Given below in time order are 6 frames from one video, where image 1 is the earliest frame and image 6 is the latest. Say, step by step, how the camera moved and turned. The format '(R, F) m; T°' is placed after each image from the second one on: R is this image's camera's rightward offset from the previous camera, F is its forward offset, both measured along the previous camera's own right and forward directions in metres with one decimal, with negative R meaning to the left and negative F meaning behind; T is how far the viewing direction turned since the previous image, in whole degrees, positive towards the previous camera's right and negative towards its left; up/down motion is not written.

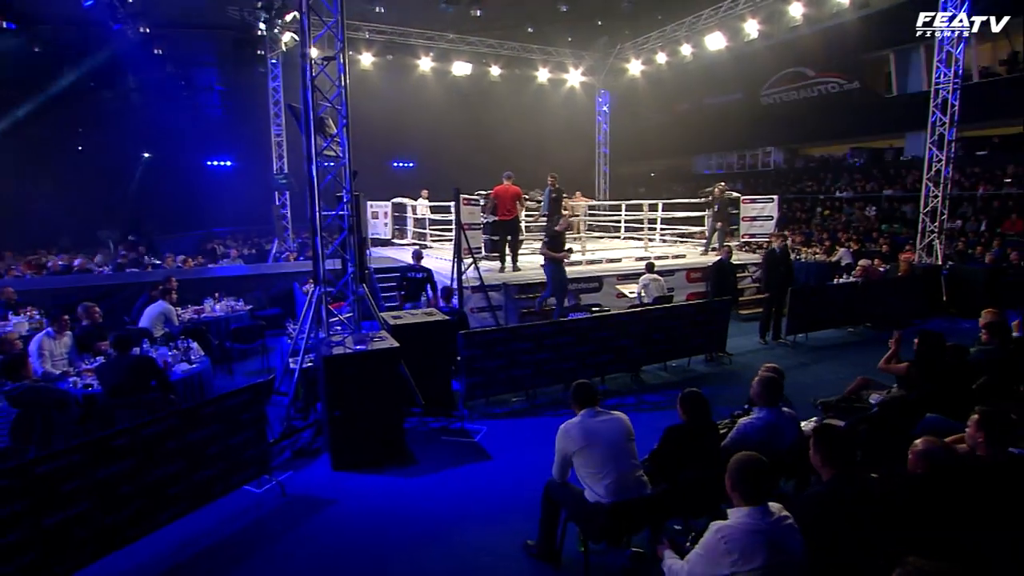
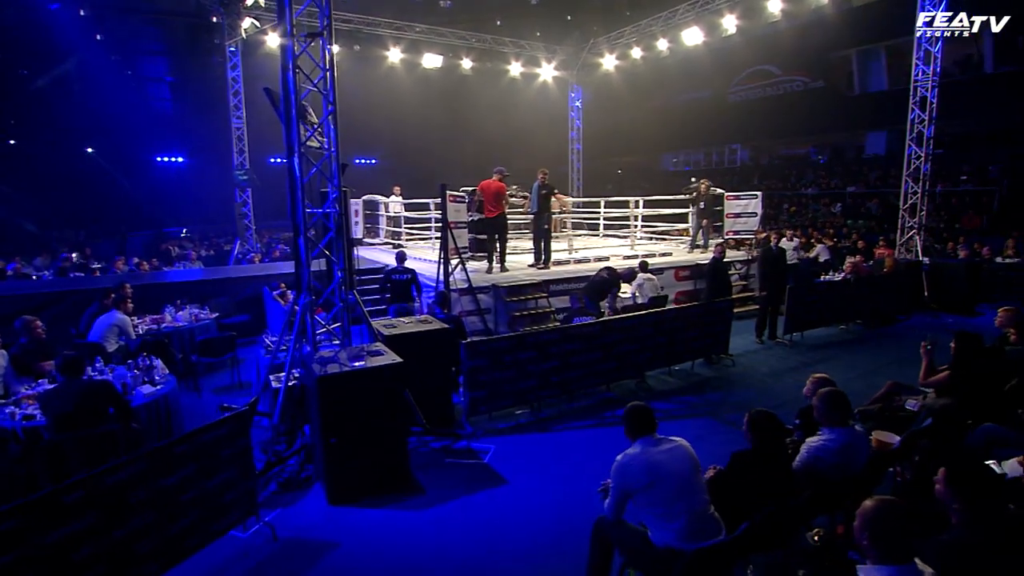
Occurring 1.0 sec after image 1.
(-0.5, +0.6) m; +4°
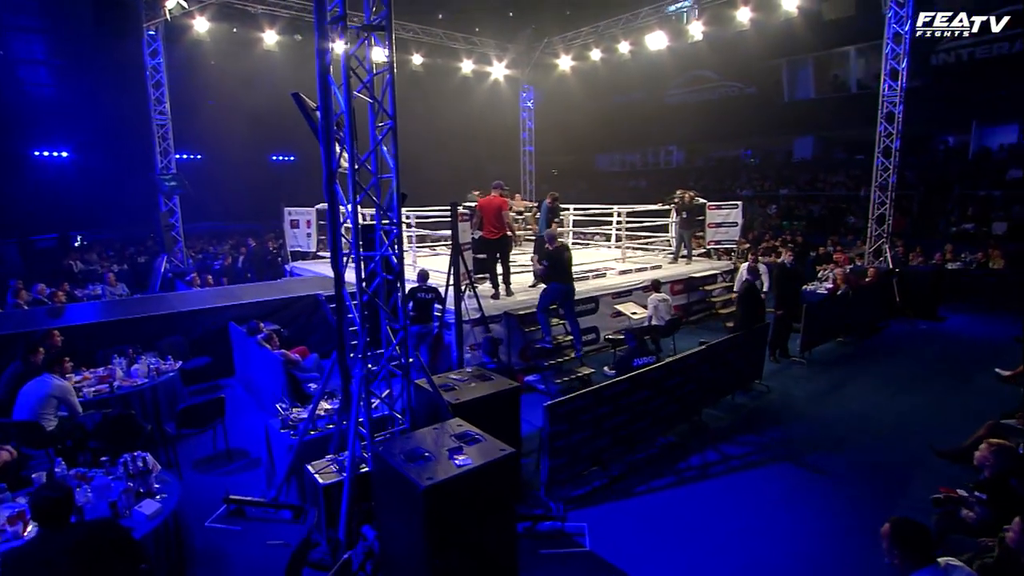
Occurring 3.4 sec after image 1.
(-1.6, +1.1) m; +9°
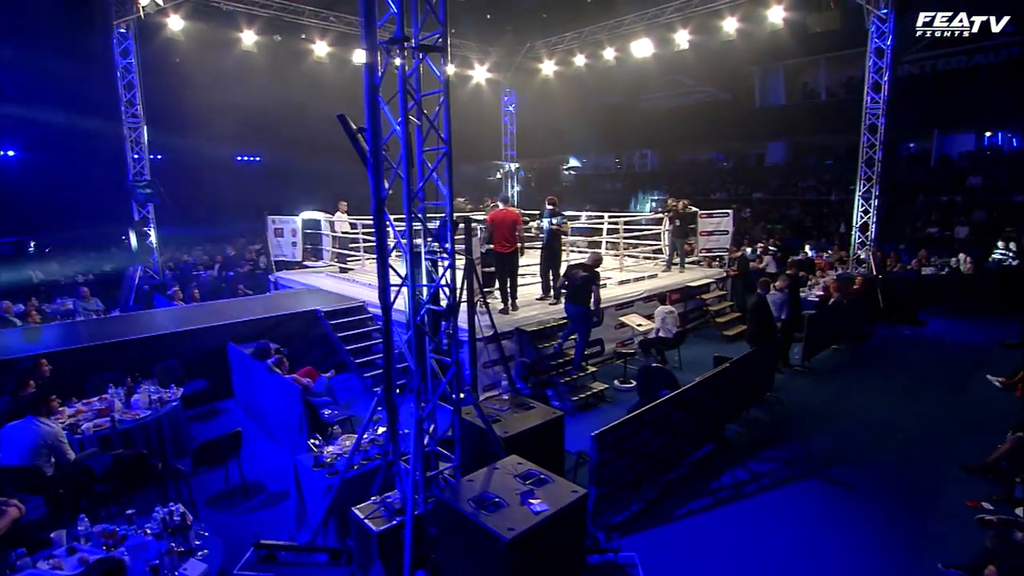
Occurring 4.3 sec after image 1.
(-0.7, +0.2) m; +4°
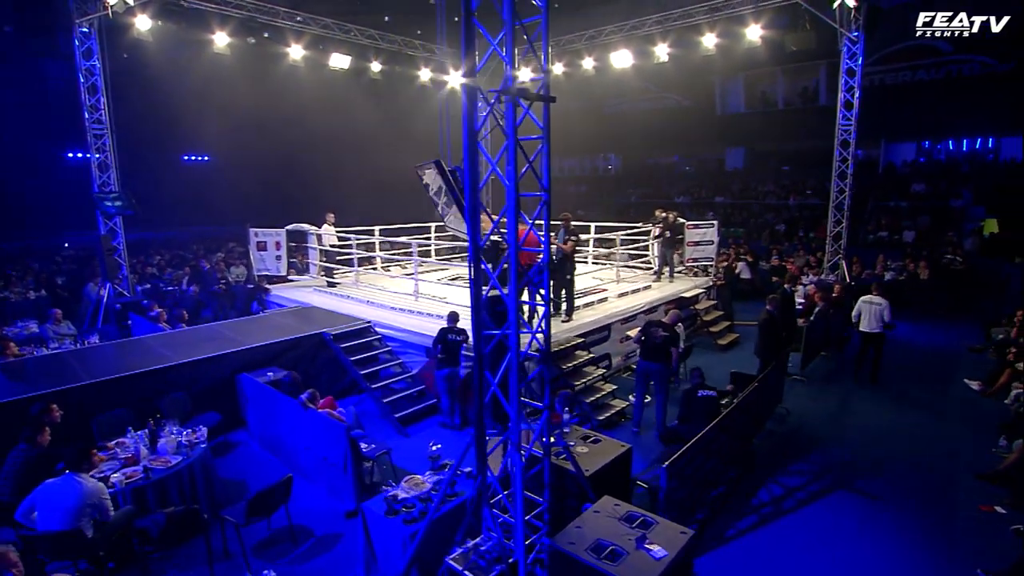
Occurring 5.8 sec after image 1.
(-1.1, +0.1) m; +5°
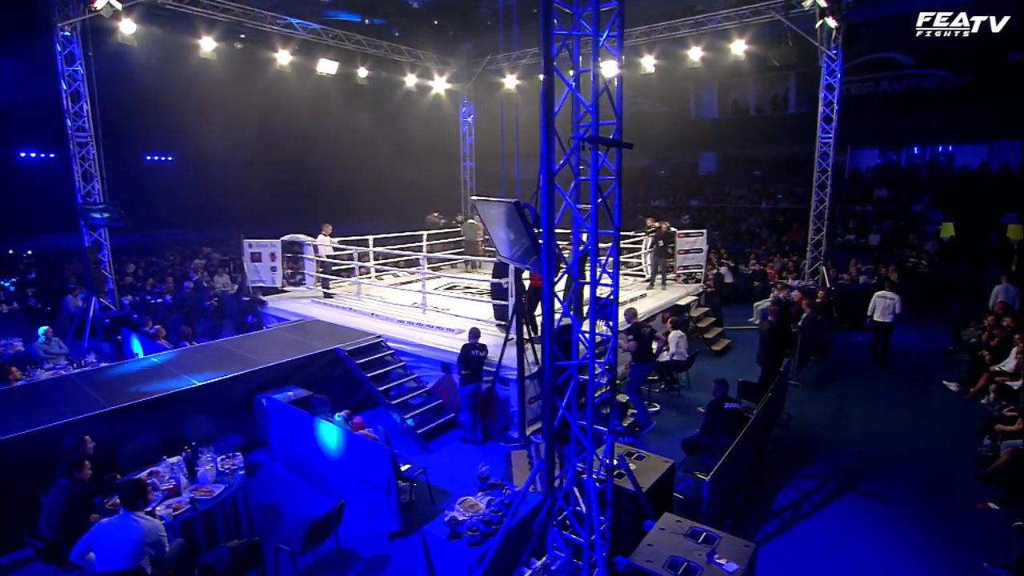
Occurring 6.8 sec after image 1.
(-0.8, -0.1) m; +4°
